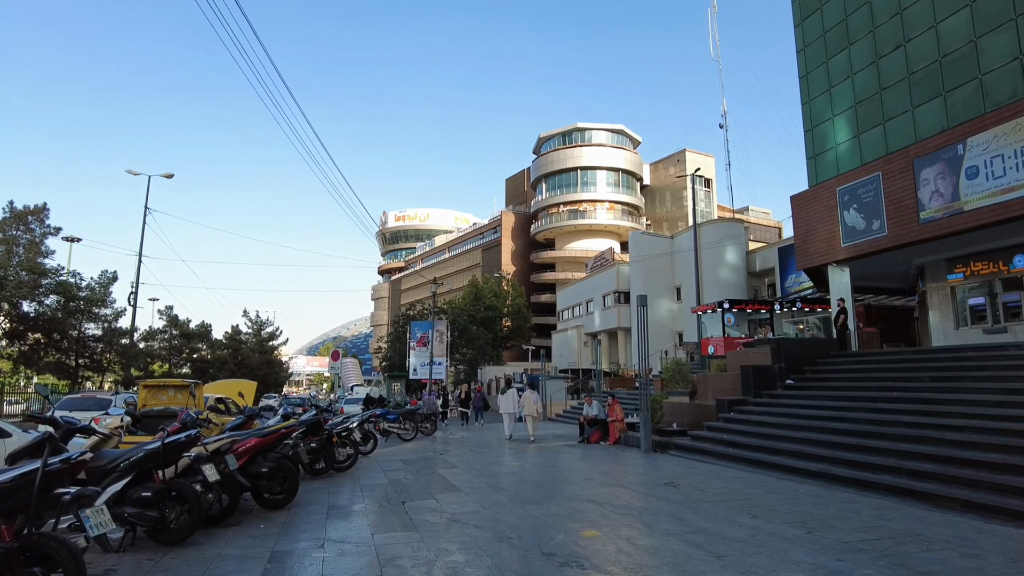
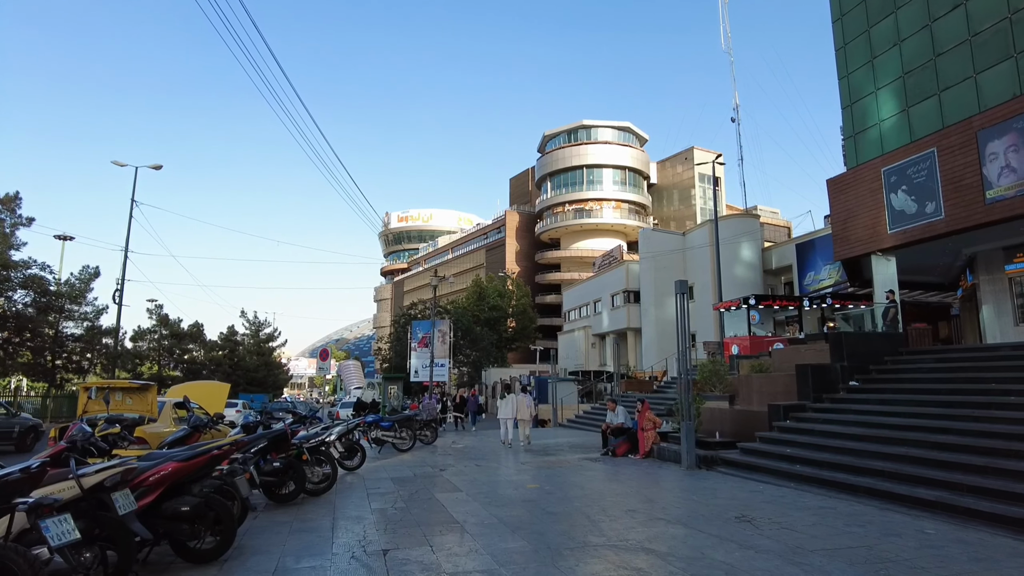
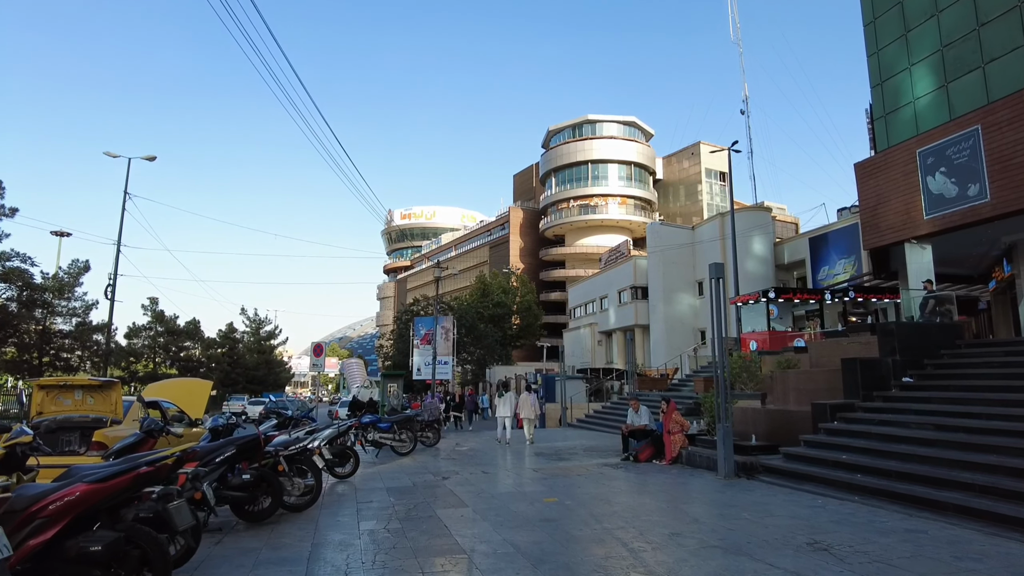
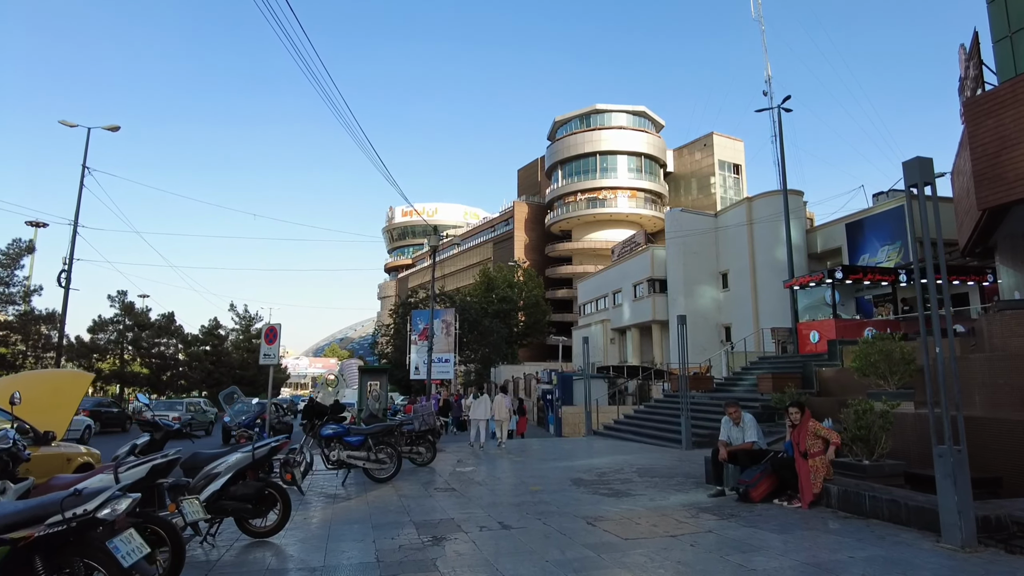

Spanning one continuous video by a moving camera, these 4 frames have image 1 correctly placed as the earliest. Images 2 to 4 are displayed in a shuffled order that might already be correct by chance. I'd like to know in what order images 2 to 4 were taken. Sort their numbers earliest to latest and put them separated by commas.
2, 3, 4
